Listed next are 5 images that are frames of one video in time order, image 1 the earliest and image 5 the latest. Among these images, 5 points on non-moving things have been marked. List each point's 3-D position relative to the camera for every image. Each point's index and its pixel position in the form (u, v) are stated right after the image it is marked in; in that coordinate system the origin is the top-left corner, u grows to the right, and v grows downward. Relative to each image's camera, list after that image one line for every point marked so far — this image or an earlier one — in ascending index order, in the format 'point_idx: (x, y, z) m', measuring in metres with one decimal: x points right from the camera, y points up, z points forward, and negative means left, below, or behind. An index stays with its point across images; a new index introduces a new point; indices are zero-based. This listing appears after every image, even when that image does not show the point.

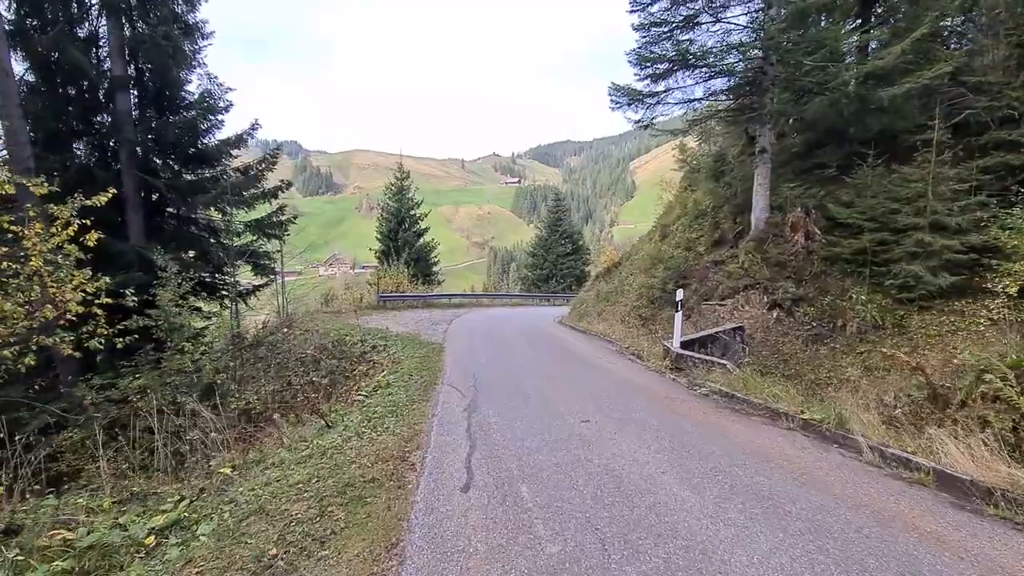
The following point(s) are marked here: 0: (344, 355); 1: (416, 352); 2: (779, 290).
0: (-4.2, -1.7, +12.3) m
1: (-2.0, -1.3, +10.3) m
2: (+5.8, 0.0, +10.8) m
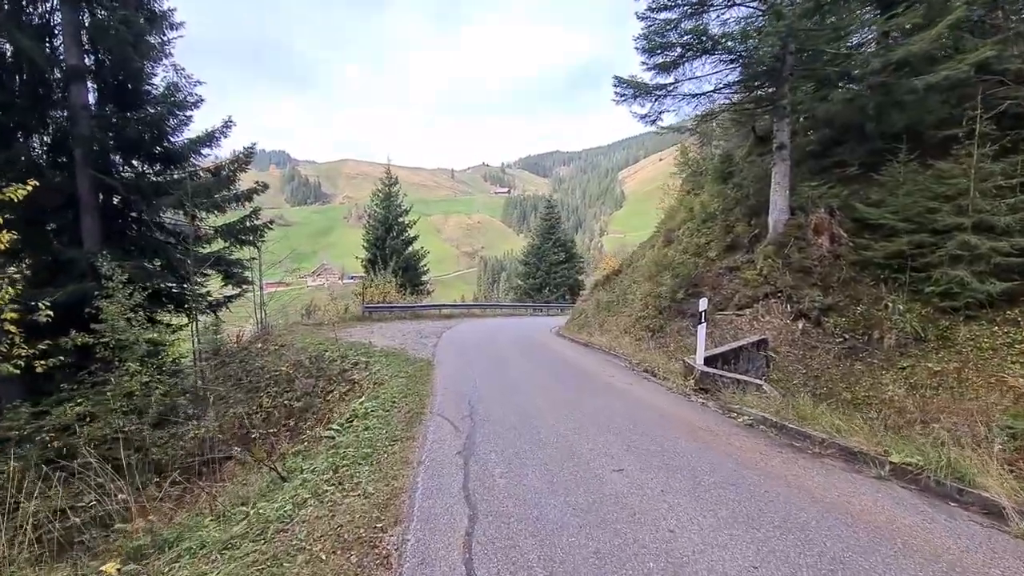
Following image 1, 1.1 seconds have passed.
0: (-4.2, -1.9, +11.1) m
1: (-2.1, -1.5, +9.1) m
2: (+5.7, -0.2, +9.8) m
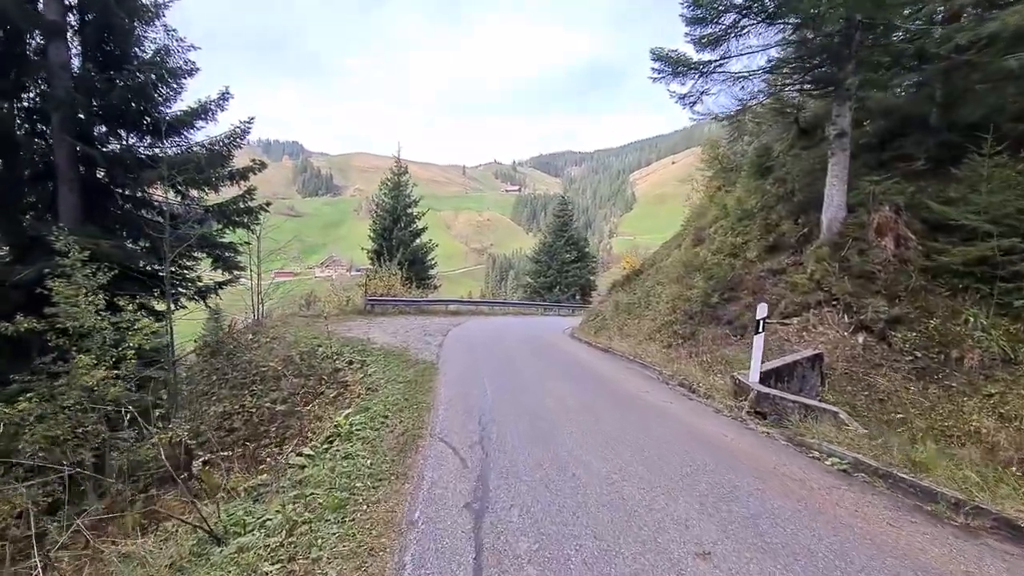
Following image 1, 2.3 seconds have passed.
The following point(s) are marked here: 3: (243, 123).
0: (-4.0, -1.7, +9.9) m
1: (-1.8, -1.4, +7.9) m
2: (+6.0, -0.3, +8.5) m
3: (-7.1, +4.4, +13.3) m
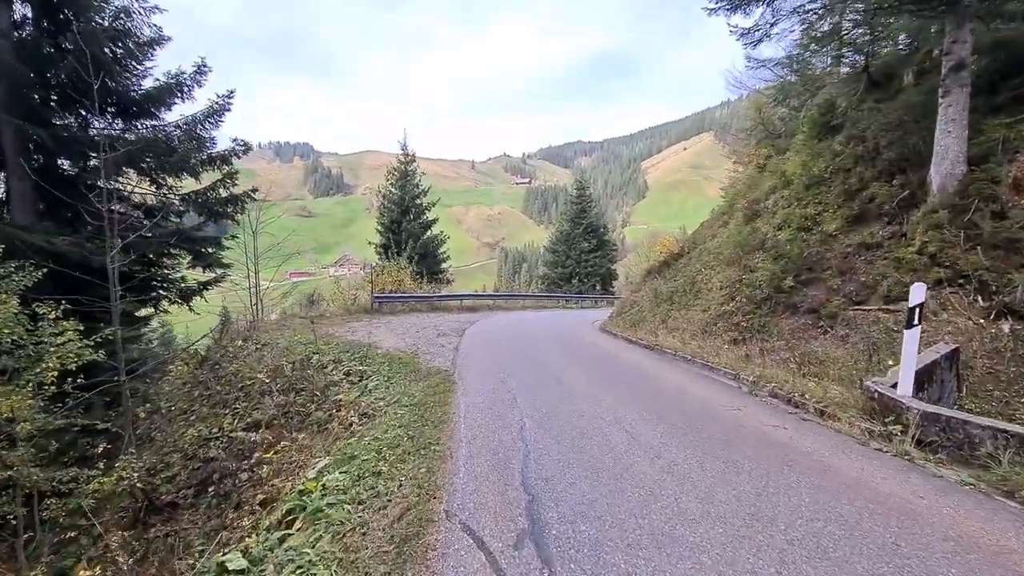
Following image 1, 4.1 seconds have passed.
0: (-3.4, -1.6, +8.2) m
1: (-1.3, -1.3, +6.1) m
2: (+6.5, 0.0, +6.5) m
3: (-6.7, +4.4, +11.6) m
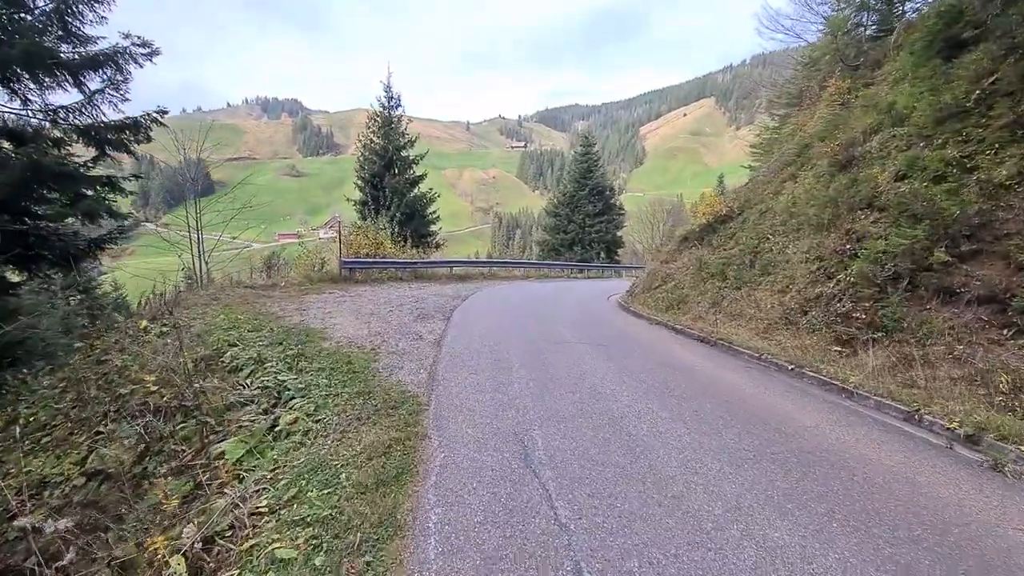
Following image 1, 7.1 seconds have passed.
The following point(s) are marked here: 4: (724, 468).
0: (-3.3, -1.2, +5.2) m
1: (-1.2, -1.0, +3.1) m
2: (+6.6, +0.1, +3.5) m
3: (-6.5, +5.1, +8.1) m
4: (+1.3, -1.2, +2.9) m
